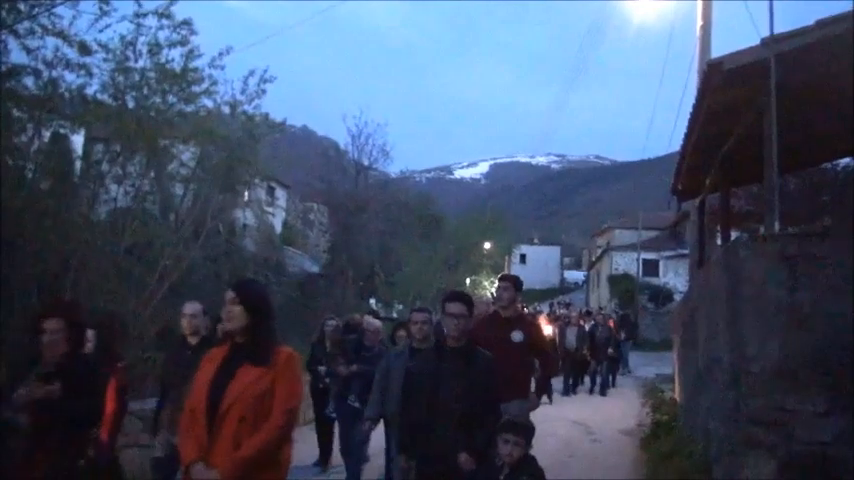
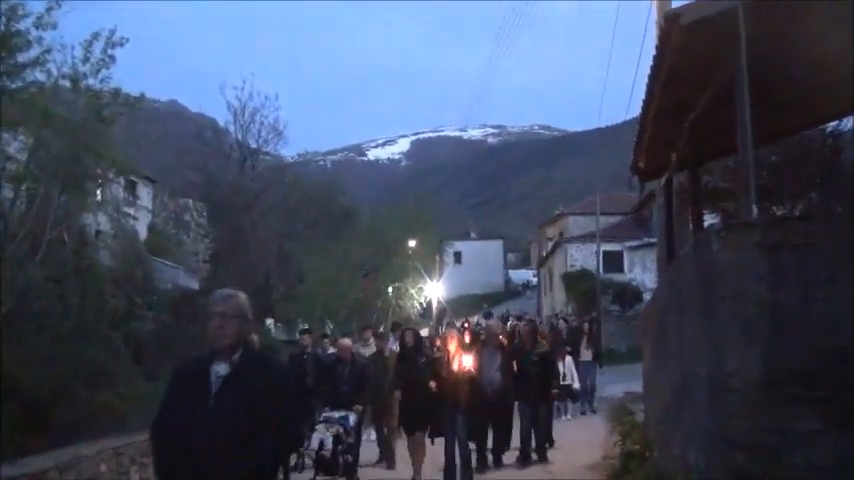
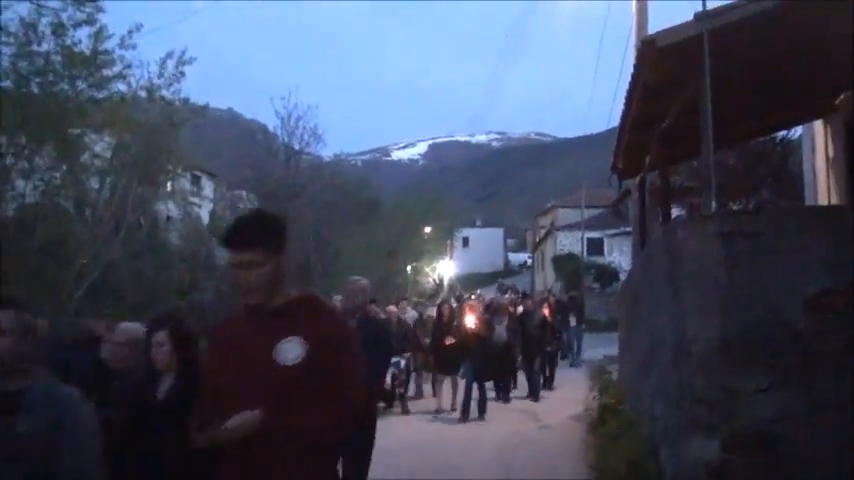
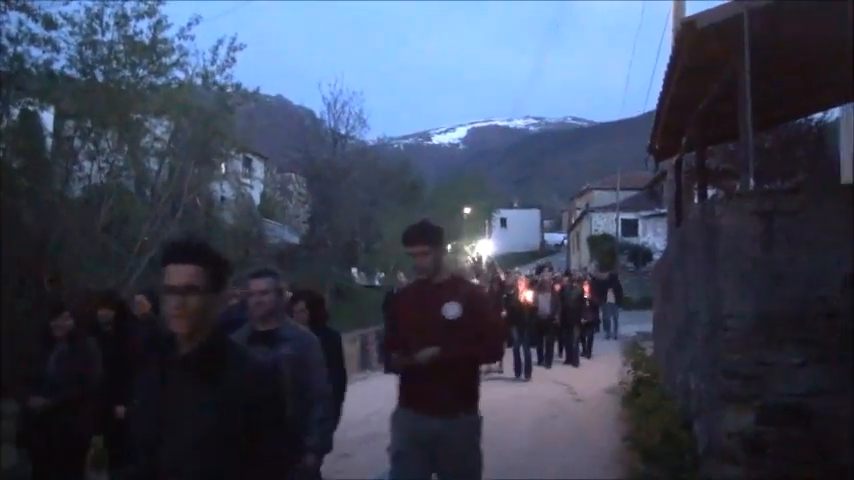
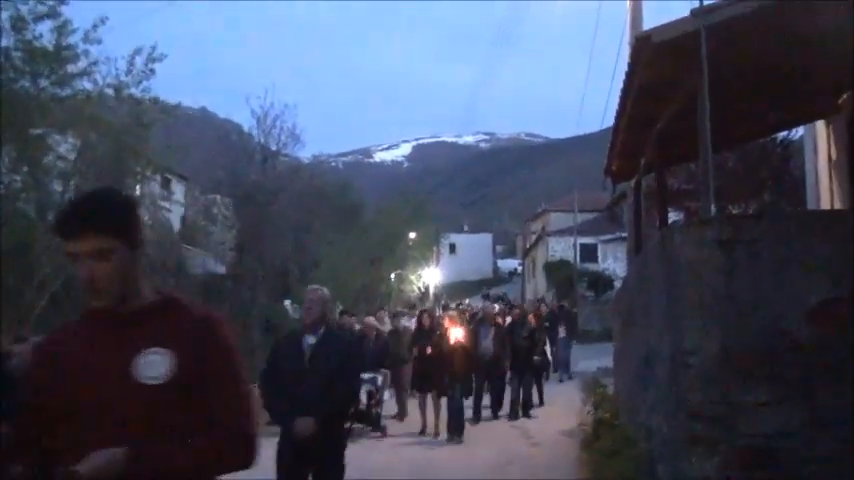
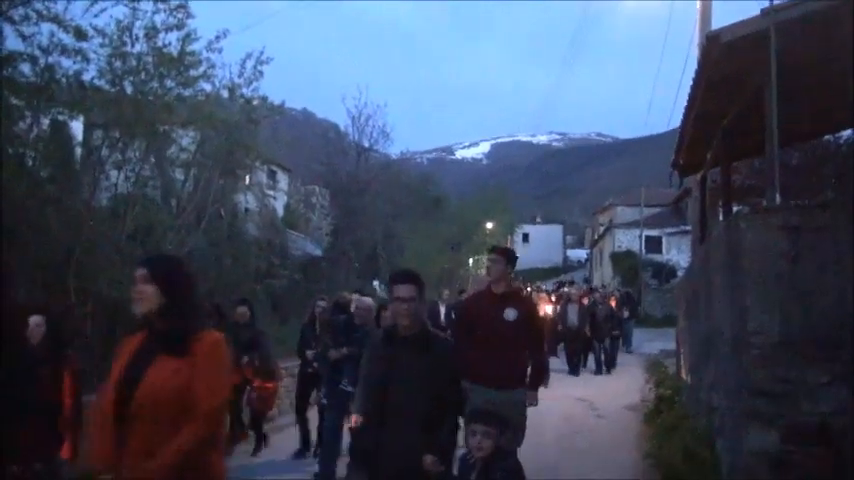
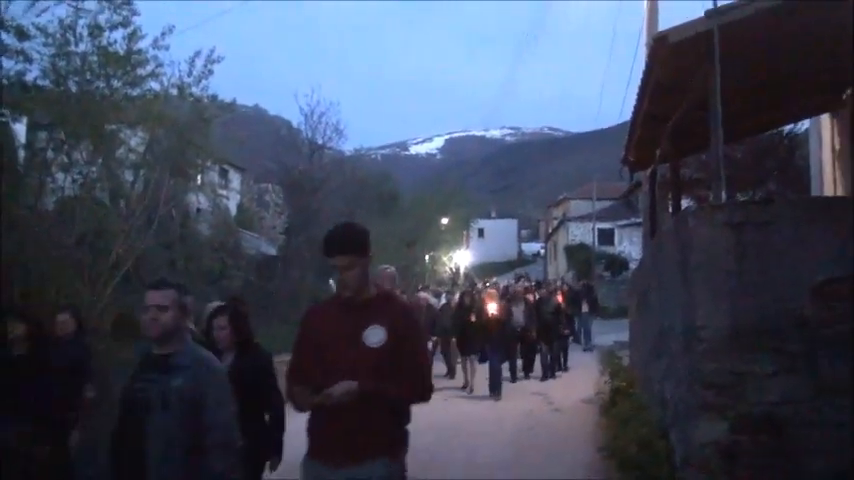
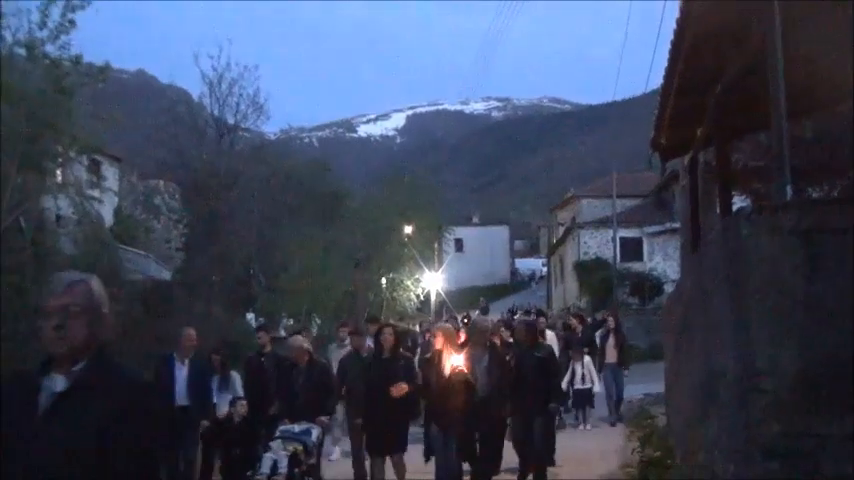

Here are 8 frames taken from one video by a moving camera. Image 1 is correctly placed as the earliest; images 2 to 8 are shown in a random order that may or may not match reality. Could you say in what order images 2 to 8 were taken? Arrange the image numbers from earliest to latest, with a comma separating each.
6, 4, 7, 3, 5, 2, 8
